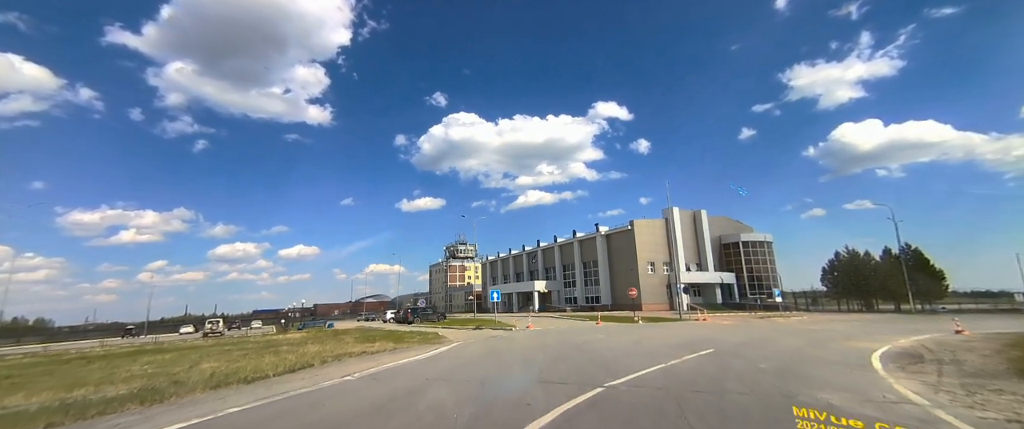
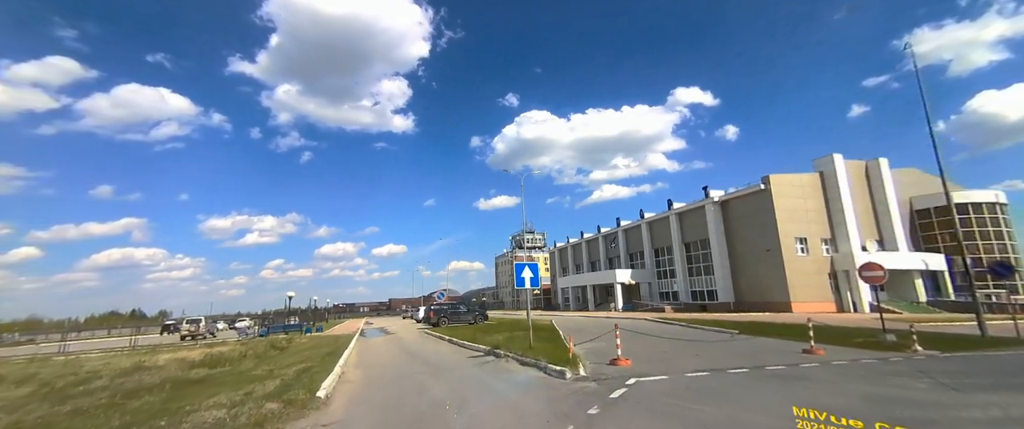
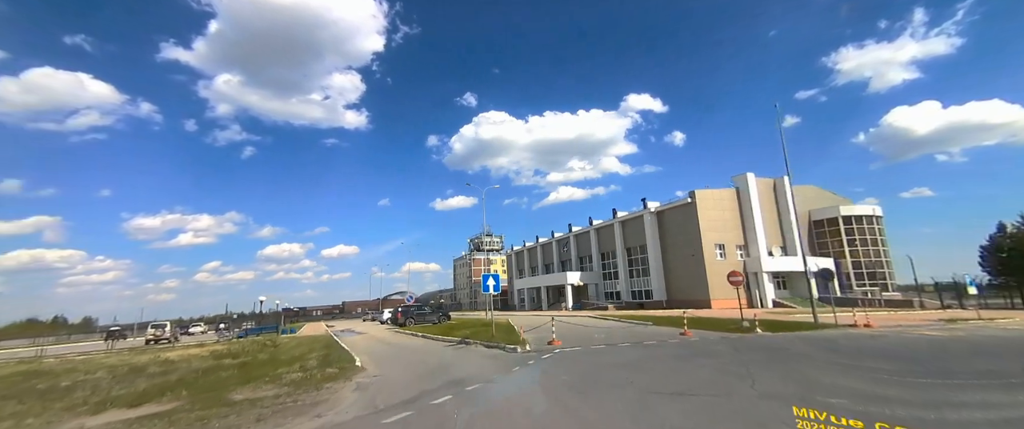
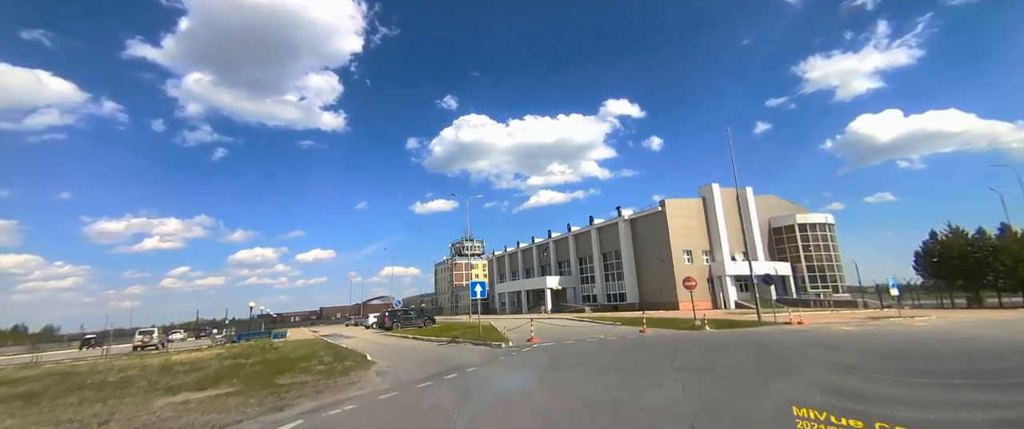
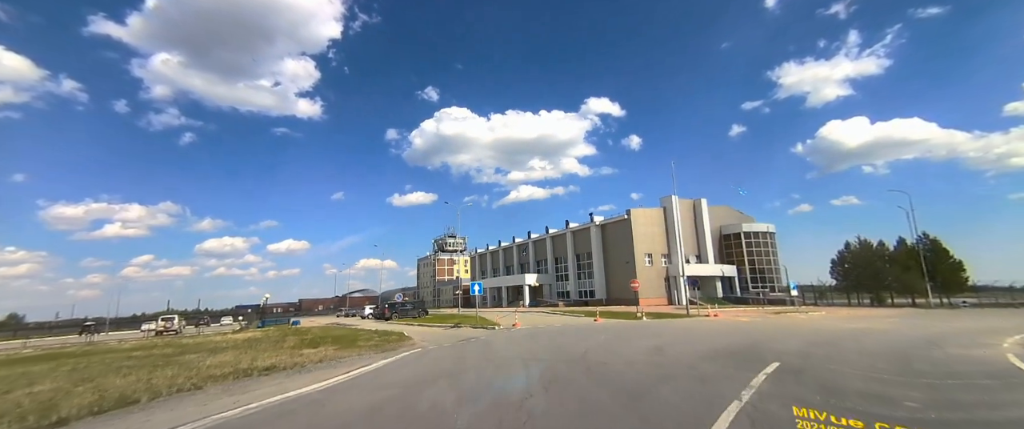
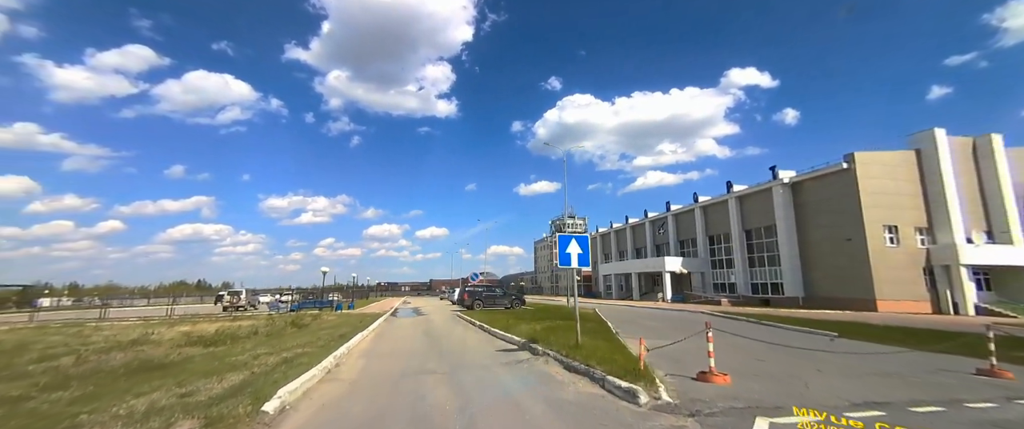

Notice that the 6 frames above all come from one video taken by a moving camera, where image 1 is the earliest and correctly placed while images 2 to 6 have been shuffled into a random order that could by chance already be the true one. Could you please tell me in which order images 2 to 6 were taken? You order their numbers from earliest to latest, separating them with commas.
5, 4, 3, 2, 6
